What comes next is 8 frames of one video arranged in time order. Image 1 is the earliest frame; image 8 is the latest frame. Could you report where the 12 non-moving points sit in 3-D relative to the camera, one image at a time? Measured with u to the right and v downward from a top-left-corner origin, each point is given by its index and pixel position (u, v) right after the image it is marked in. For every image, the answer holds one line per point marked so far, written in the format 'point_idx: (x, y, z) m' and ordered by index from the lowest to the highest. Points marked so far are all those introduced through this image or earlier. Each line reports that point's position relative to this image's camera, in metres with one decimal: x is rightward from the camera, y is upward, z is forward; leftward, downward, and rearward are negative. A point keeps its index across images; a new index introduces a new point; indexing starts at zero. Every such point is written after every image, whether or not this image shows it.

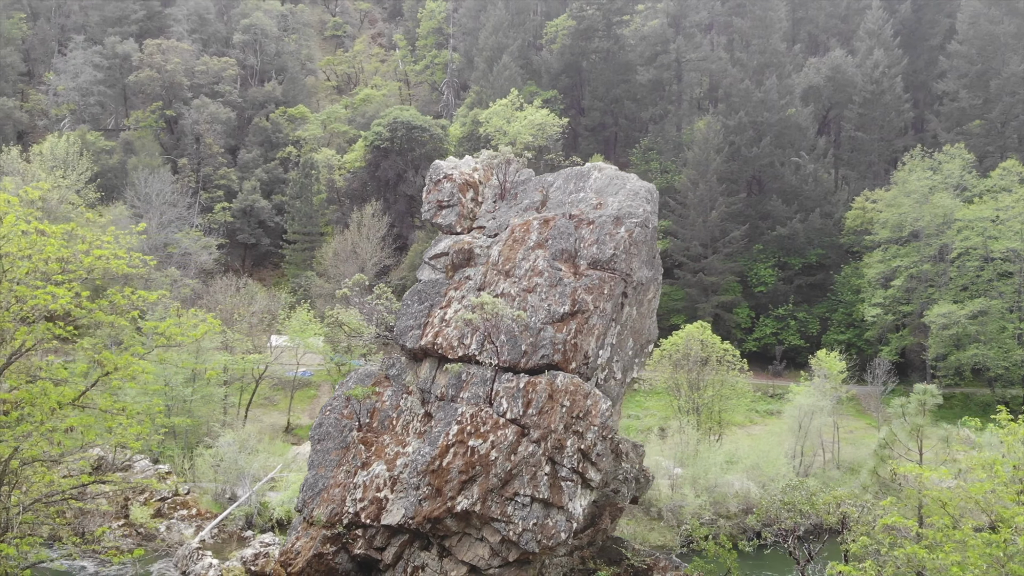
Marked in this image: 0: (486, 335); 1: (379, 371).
0: (-0.5, -0.9, +11.6) m
1: (-3.0, -2.0, +14.1) m
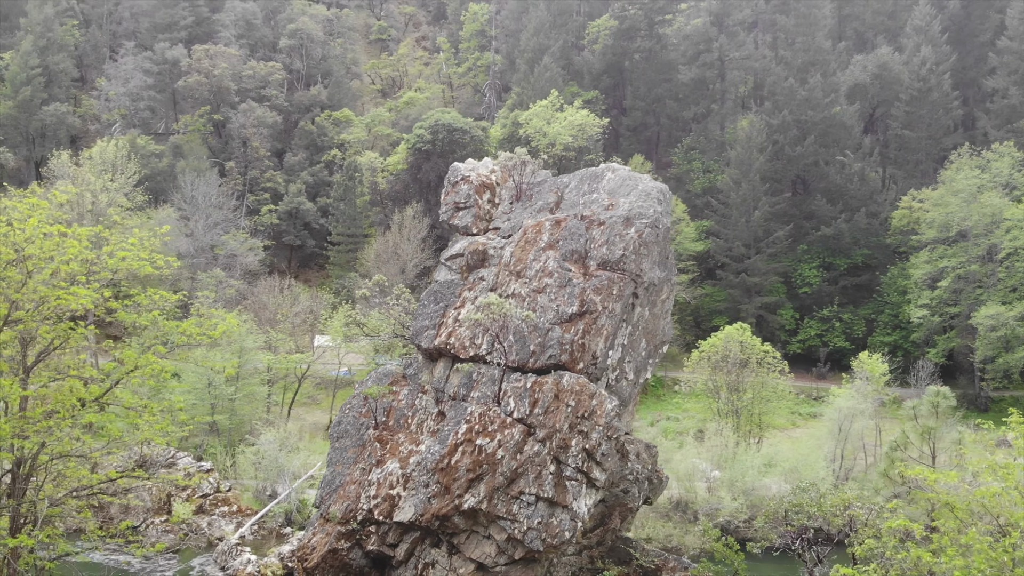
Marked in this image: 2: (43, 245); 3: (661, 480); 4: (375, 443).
0: (-0.3, -0.9, +11.7) m
1: (-2.7, -2.0, +14.4) m
2: (-7.4, +0.7, +9.3) m
3: (+3.4, -4.3, +13.4) m
4: (-3.0, -3.4, +13.1) m
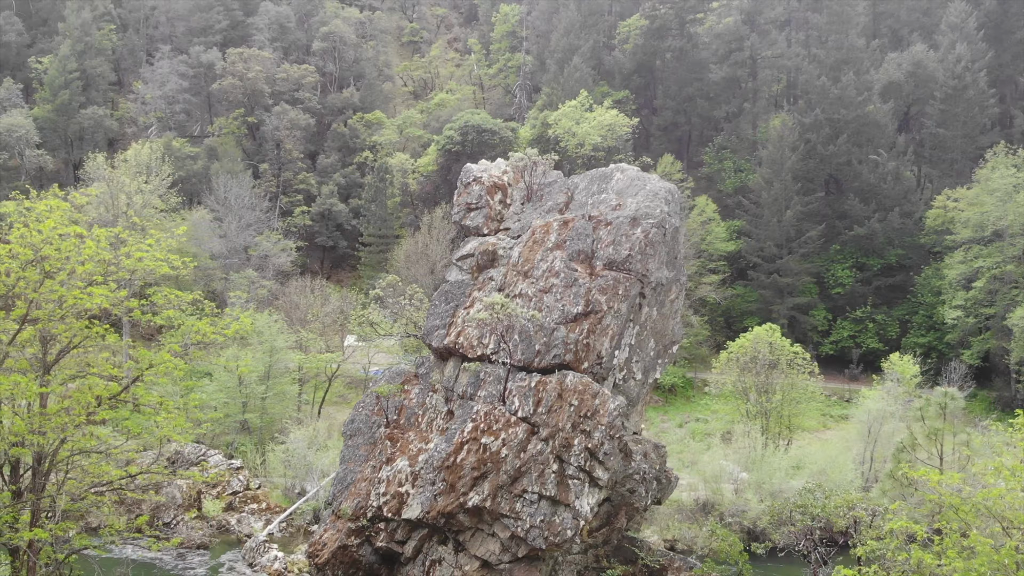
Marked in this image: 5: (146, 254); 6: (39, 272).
0: (-0.2, -0.9, +11.8) m
1: (-2.5, -2.0, +14.5) m
2: (-7.4, +0.7, +9.7) m
3: (+3.5, -4.3, +13.3) m
4: (-2.8, -3.4, +13.3) m
5: (-6.6, +0.6, +11.0) m
6: (-7.6, +0.3, +9.6) m
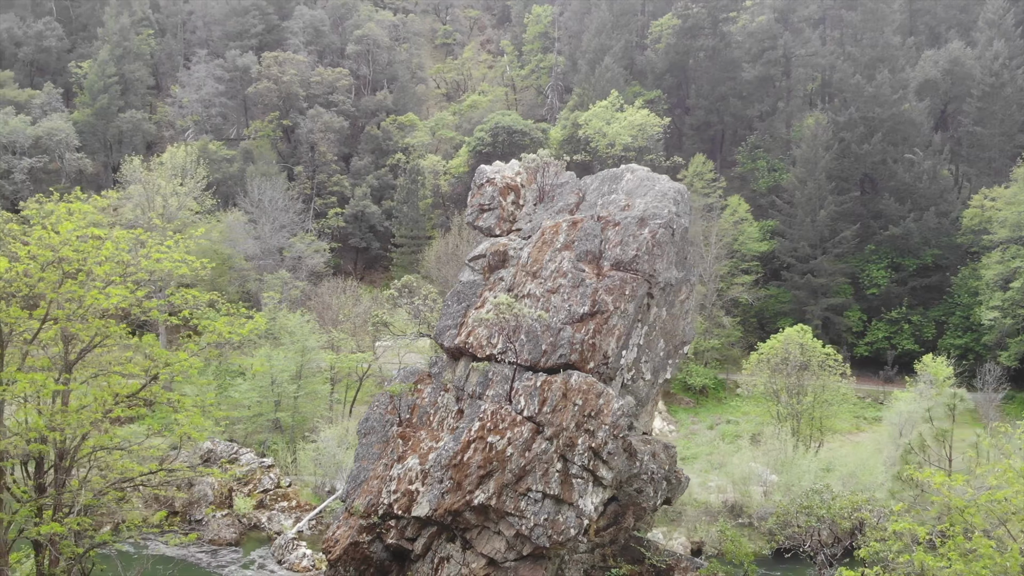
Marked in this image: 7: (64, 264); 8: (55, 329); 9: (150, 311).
0: (-0.1, -0.9, +11.9) m
1: (-2.2, -2.0, +14.7) m
2: (-7.3, +0.7, +10.1) m
3: (+3.7, -4.3, +13.3) m
4: (-2.6, -3.4, +13.5) m
5: (-6.5, +0.6, +11.3) m
6: (-7.5, +0.3, +10.0) m
7: (-7.4, +0.4, +9.9) m
8: (-7.8, -0.7, +10.1) m
9: (-6.8, -0.4, +11.2) m
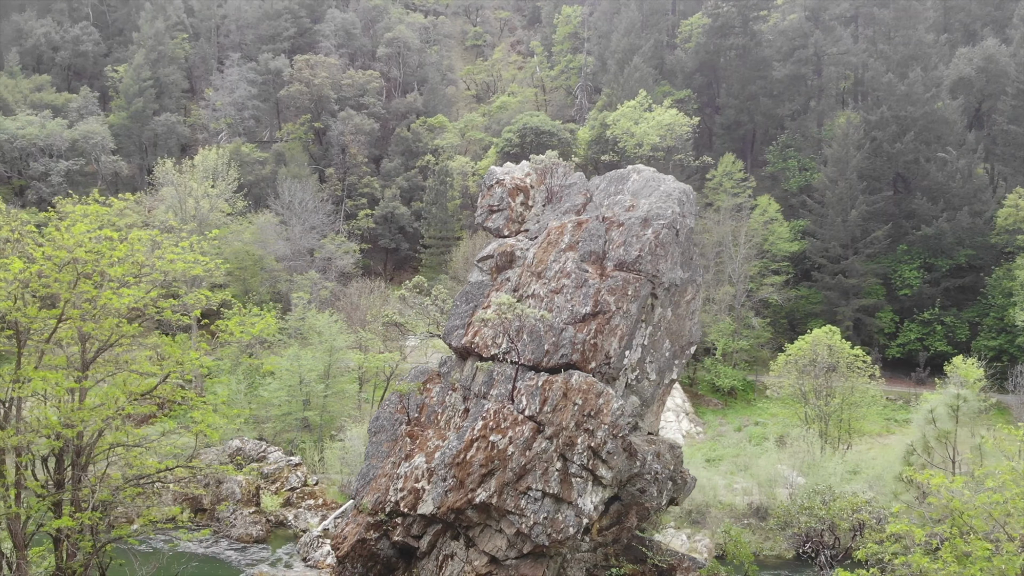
0: (0.0, -0.9, +12.0) m
1: (-2.0, -2.0, +14.9) m
2: (-7.3, +0.7, +10.5) m
3: (+3.9, -4.3, +13.2) m
4: (-2.4, -3.4, +13.7) m
5: (-6.4, +0.6, +11.6) m
6: (-7.5, +0.2, +10.4) m
7: (-7.4, +0.4, +10.3) m
8: (-7.8, -0.7, +10.5) m
9: (-6.8, -0.5, +11.6) m
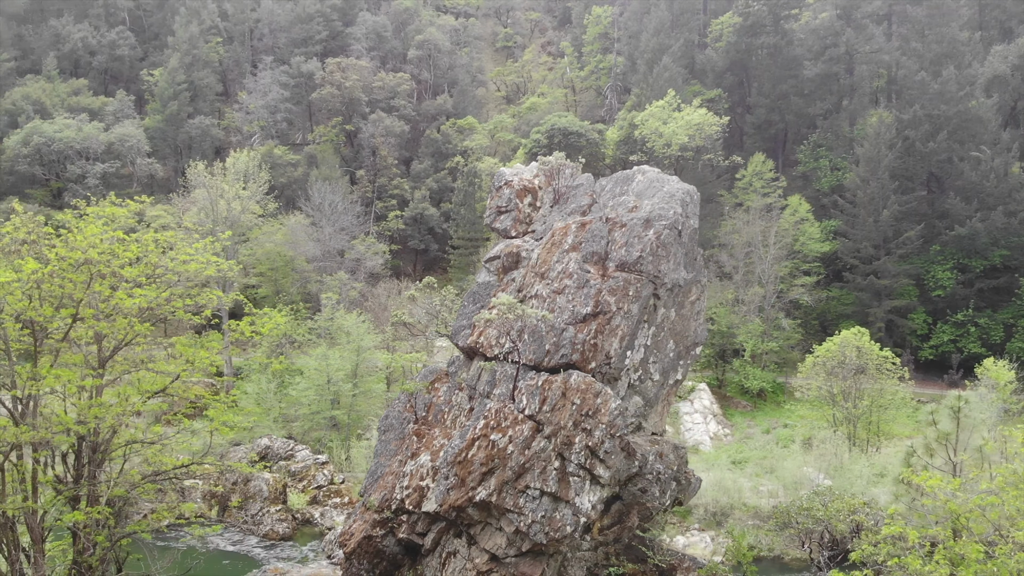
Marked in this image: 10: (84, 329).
0: (+0.1, -1.0, +12.1) m
1: (-1.9, -2.0, +15.1) m
2: (-7.3, +0.7, +10.8) m
3: (+3.9, -4.3, +13.2) m
4: (-2.3, -3.5, +13.9) m
5: (-6.4, +0.6, +12.0) m
6: (-7.5, +0.2, +10.7) m
7: (-7.4, +0.4, +10.7) m
8: (-7.8, -0.7, +10.9) m
9: (-6.7, -0.5, +11.9) m
10: (-7.8, -0.7, +10.9) m
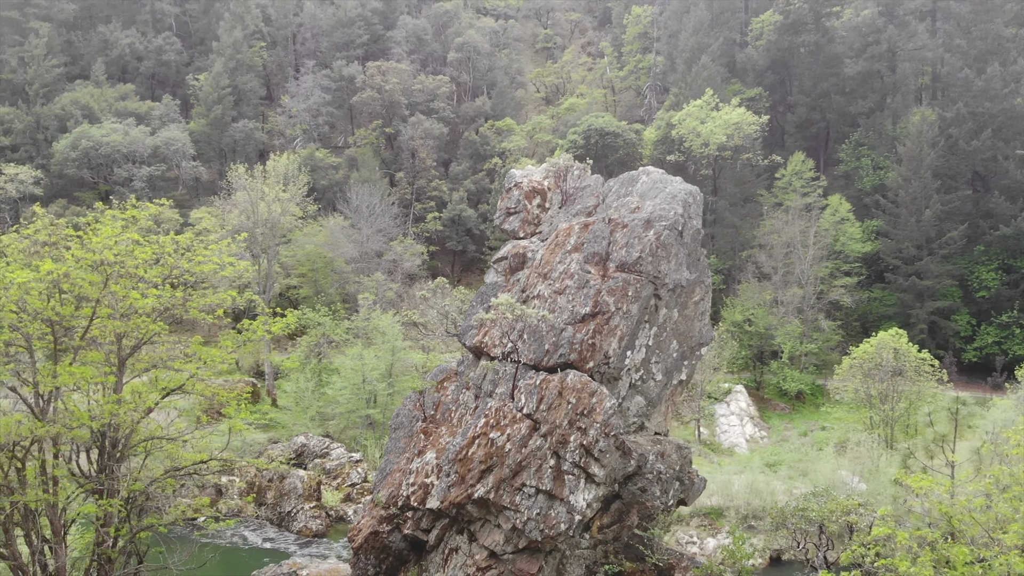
0: (+0.1, -1.0, +12.3) m
1: (-1.7, -2.1, +15.3) m
2: (-7.3, +0.6, +11.3) m
3: (+4.0, -4.3, +13.2) m
4: (-2.2, -3.5, +14.1) m
5: (-6.4, +0.6, +12.4) m
6: (-7.6, +0.2, +11.2) m
7: (-7.5, +0.4, +11.2) m
8: (-7.8, -0.8, +11.4) m
9: (-6.7, -0.5, +12.4) m
10: (-7.8, -0.8, +11.4) m
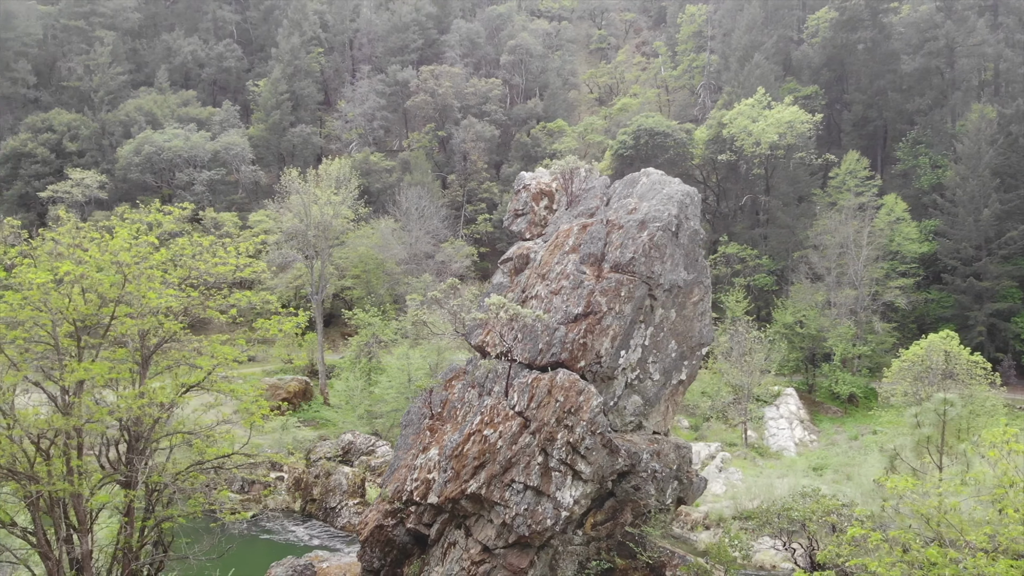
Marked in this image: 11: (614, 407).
0: (0.0, -1.0, +12.5) m
1: (-1.6, -2.1, +15.7) m
2: (-7.4, +0.6, +12.0) m
3: (+4.0, -4.3, +13.2) m
4: (-2.2, -3.5, +14.5) m
5: (-6.4, +0.5, +13.1) m
6: (-7.7, +0.2, +11.9) m
7: (-7.6, +0.3, +11.9) m
8: (-7.9, -0.8, +12.1) m
9: (-6.8, -0.5, +13.0) m
10: (-7.9, -0.8, +12.2) m
11: (+2.1, -2.5, +12.5) m
